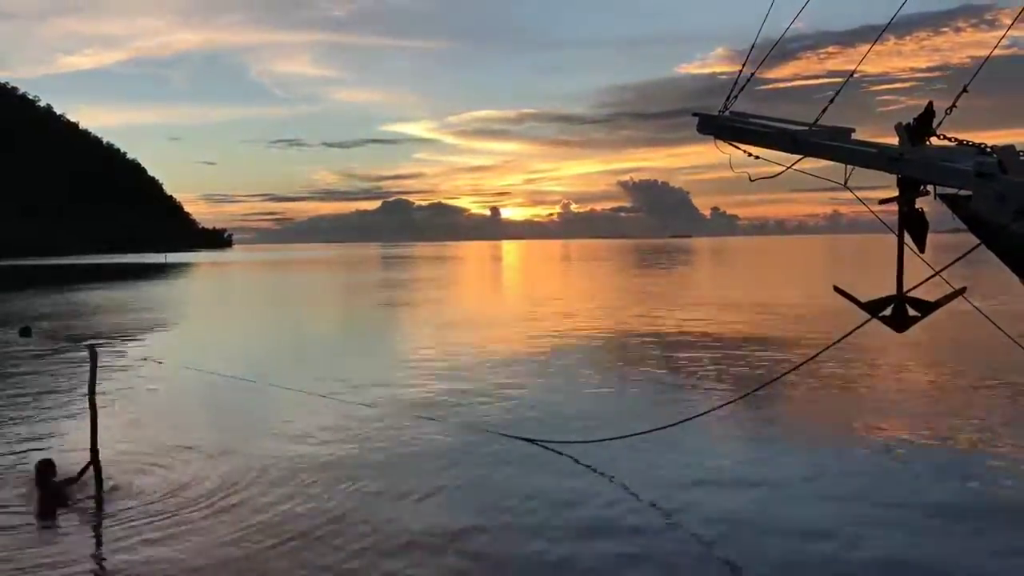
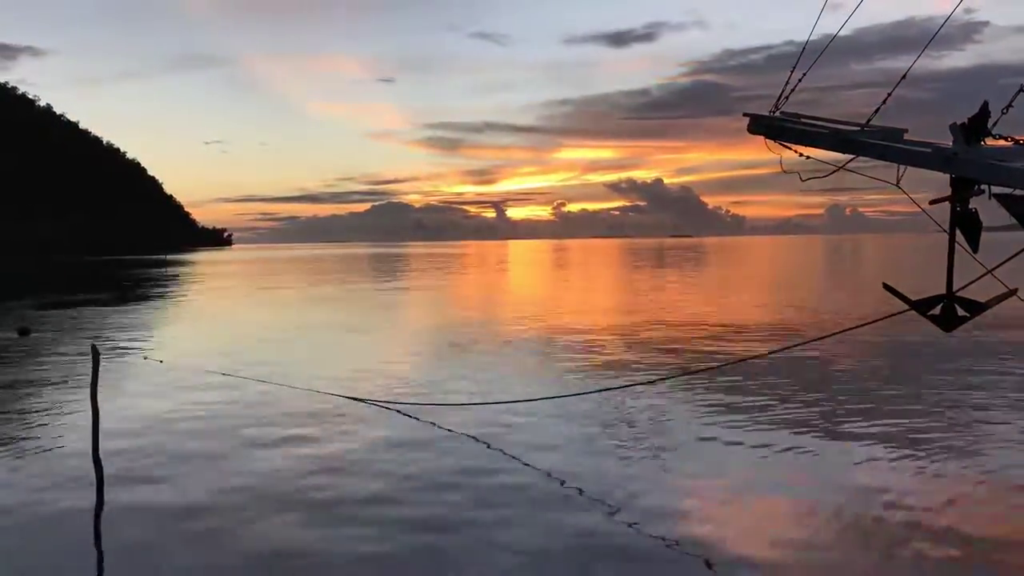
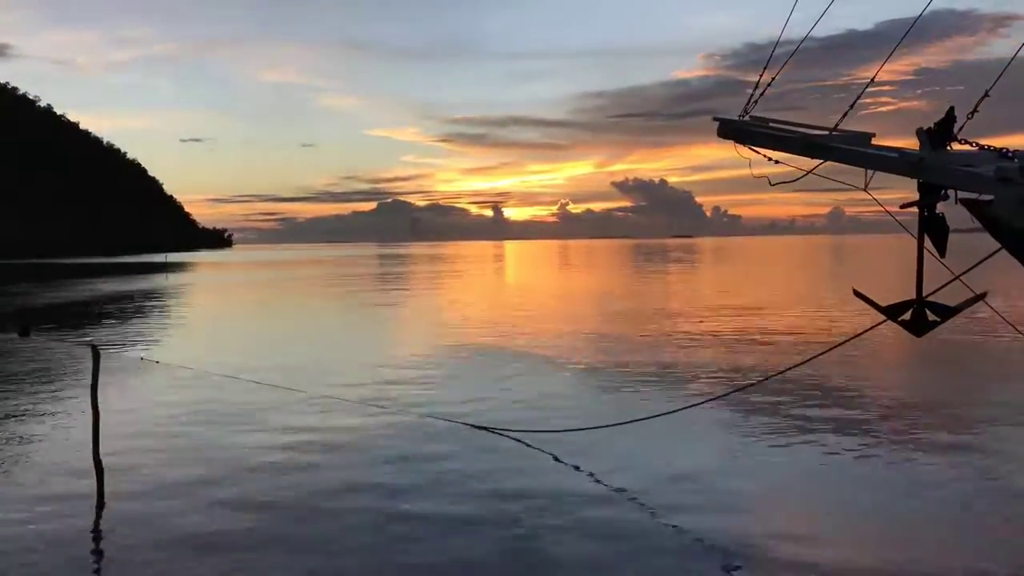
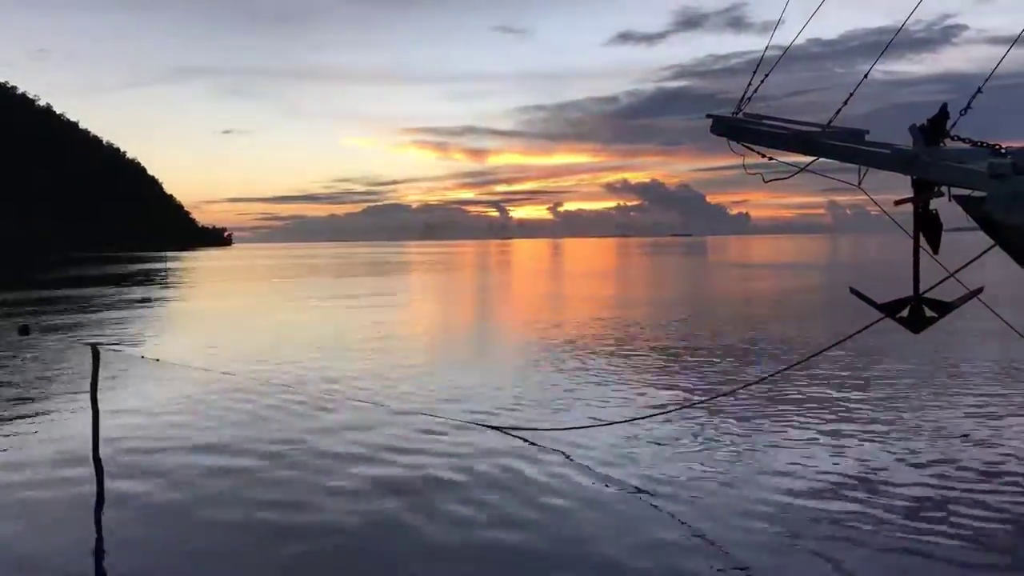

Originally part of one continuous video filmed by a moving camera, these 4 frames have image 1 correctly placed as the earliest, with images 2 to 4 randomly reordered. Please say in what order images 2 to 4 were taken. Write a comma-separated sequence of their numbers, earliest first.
3, 2, 4
